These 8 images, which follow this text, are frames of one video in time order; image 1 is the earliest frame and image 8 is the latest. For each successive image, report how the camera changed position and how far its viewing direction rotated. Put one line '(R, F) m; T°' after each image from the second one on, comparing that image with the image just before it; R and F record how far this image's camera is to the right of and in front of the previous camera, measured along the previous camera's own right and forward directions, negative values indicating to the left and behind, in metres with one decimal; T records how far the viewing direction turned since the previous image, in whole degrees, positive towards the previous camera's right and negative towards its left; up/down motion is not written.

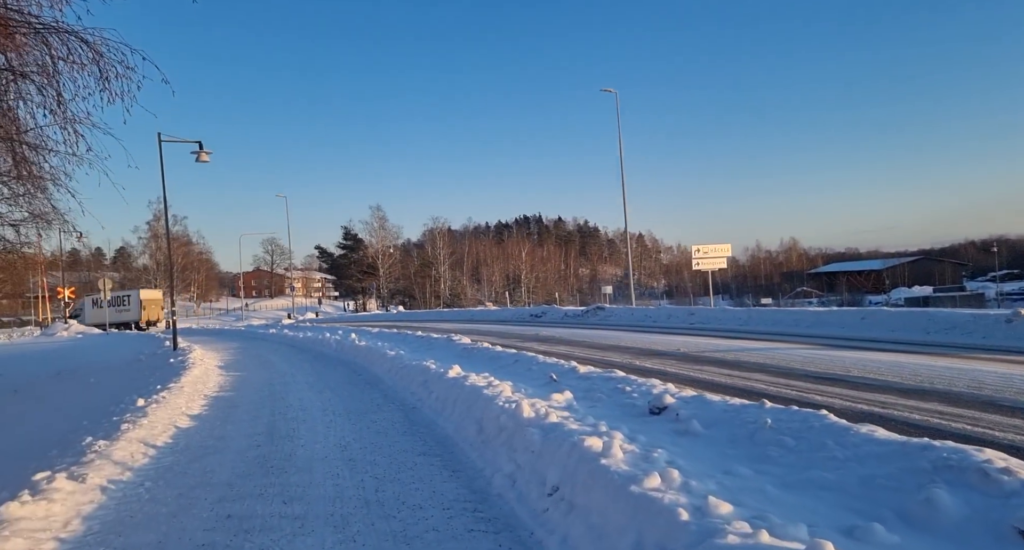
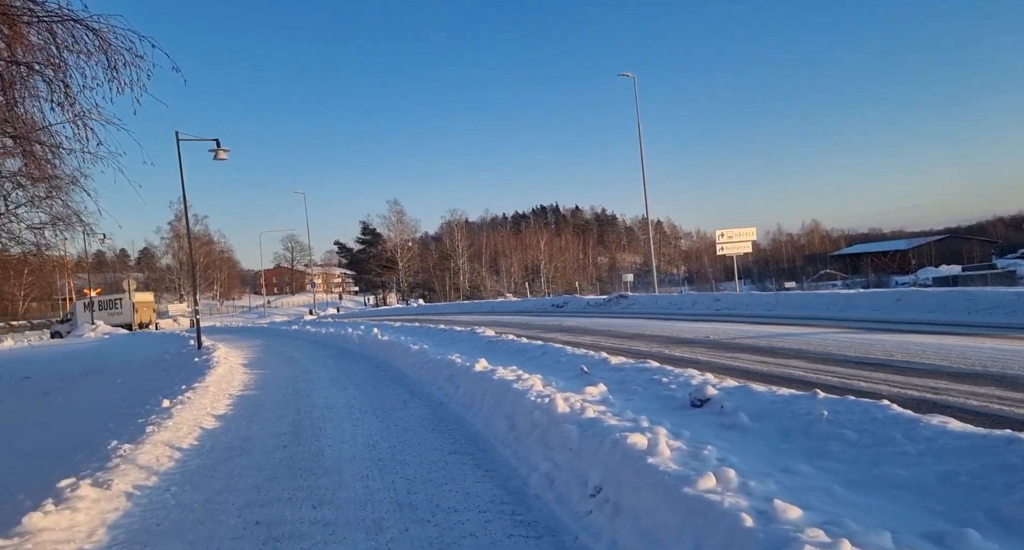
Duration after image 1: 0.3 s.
(-0.1, +0.3) m; -2°
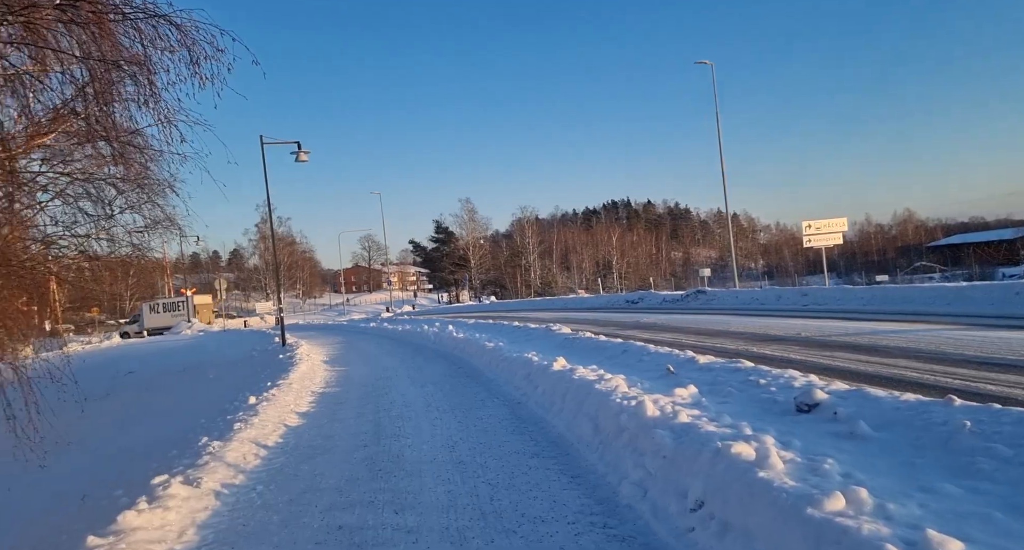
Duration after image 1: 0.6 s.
(-0.1, +0.3) m; -6°
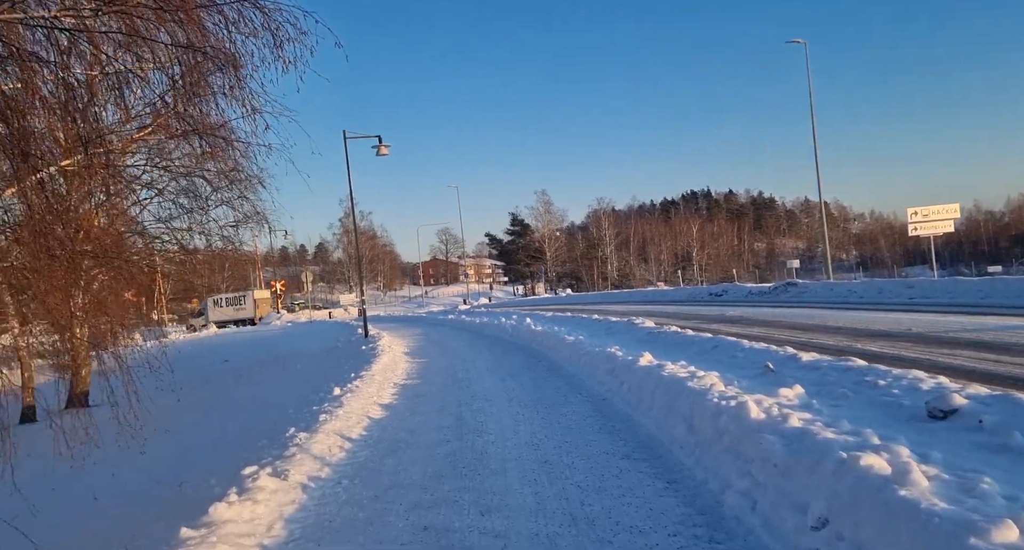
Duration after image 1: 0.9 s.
(-0.1, +0.3) m; -6°
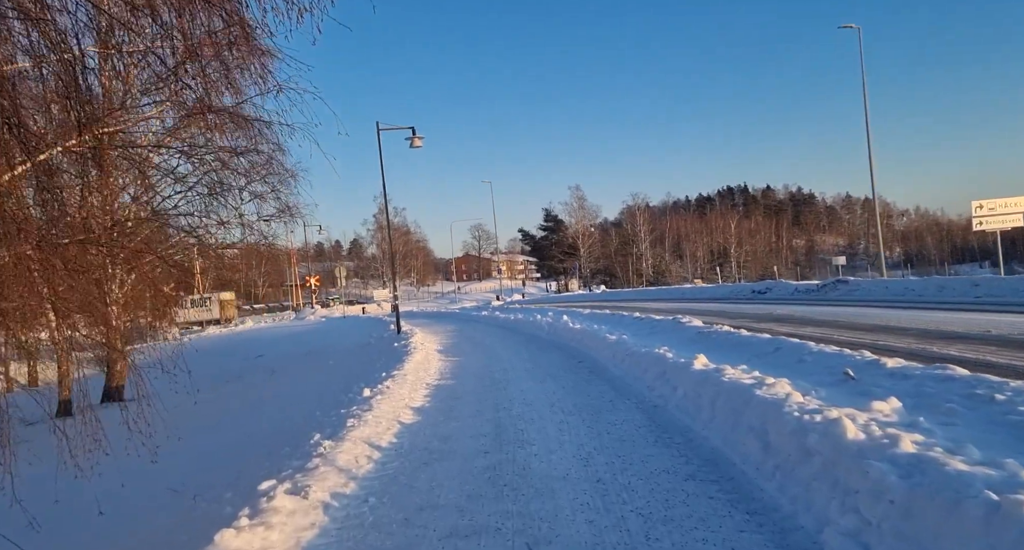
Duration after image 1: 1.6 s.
(-0.1, +0.7) m; -3°
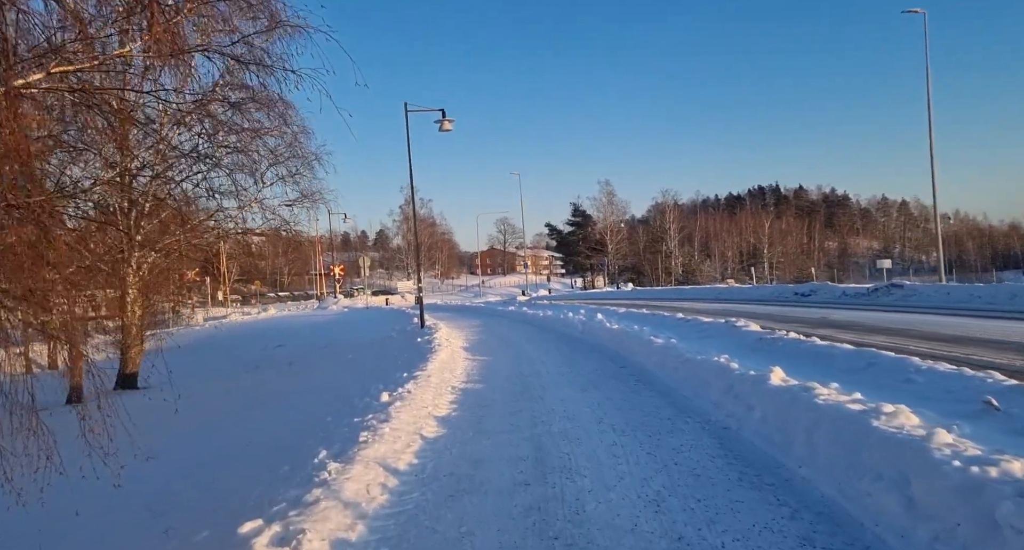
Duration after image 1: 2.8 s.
(-0.2, +1.3) m; -2°
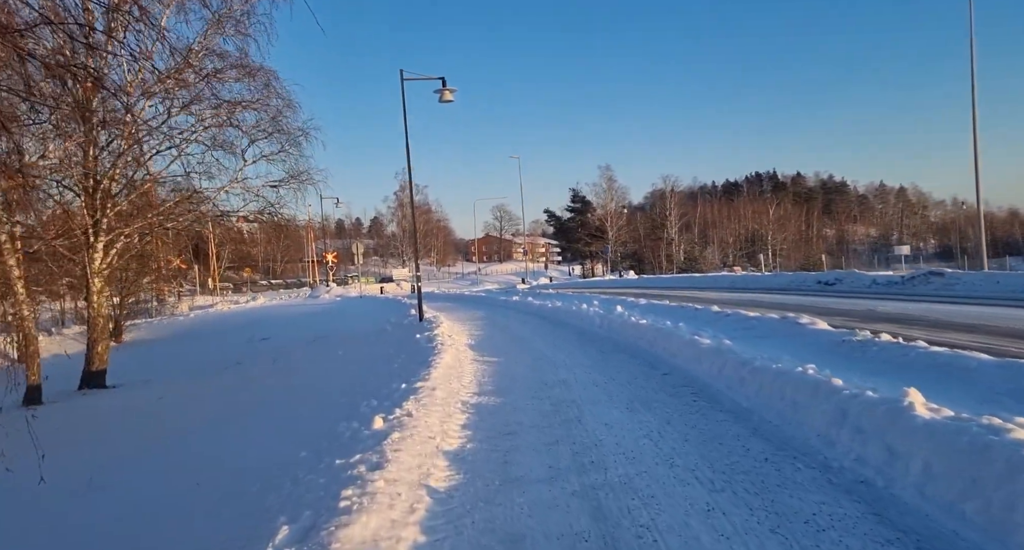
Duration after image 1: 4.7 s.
(-0.4, +2.2) m; 0°
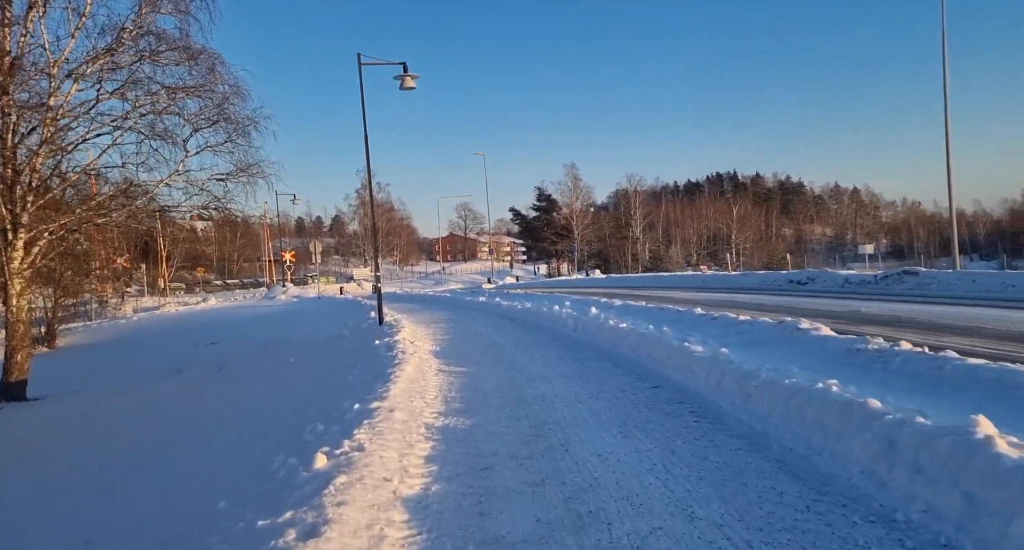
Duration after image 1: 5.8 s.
(-0.1, +1.3) m; +3°
